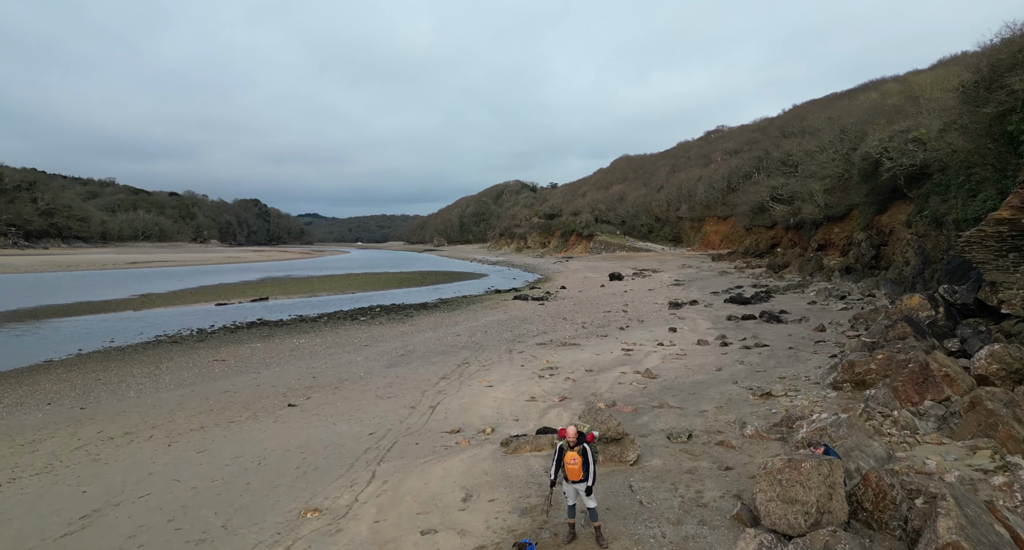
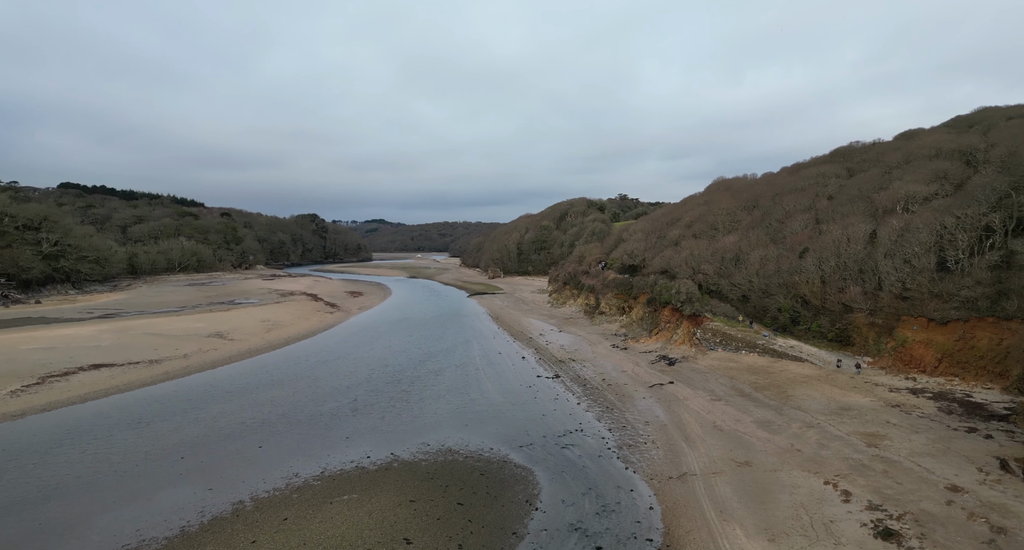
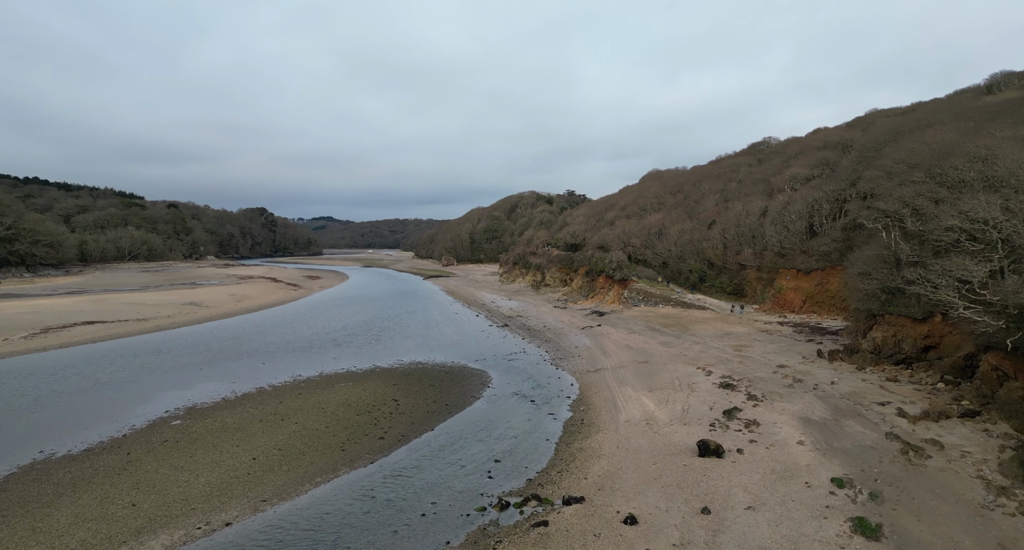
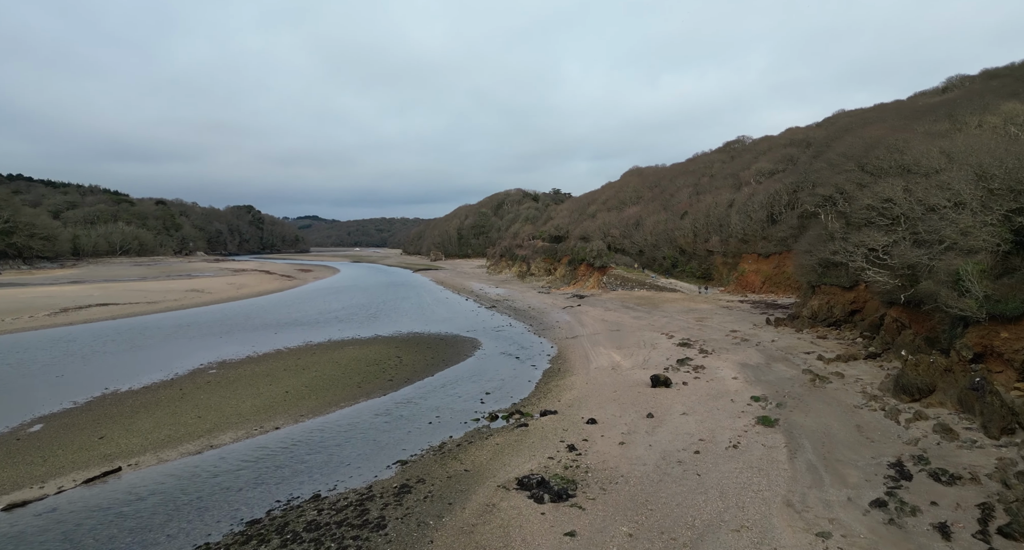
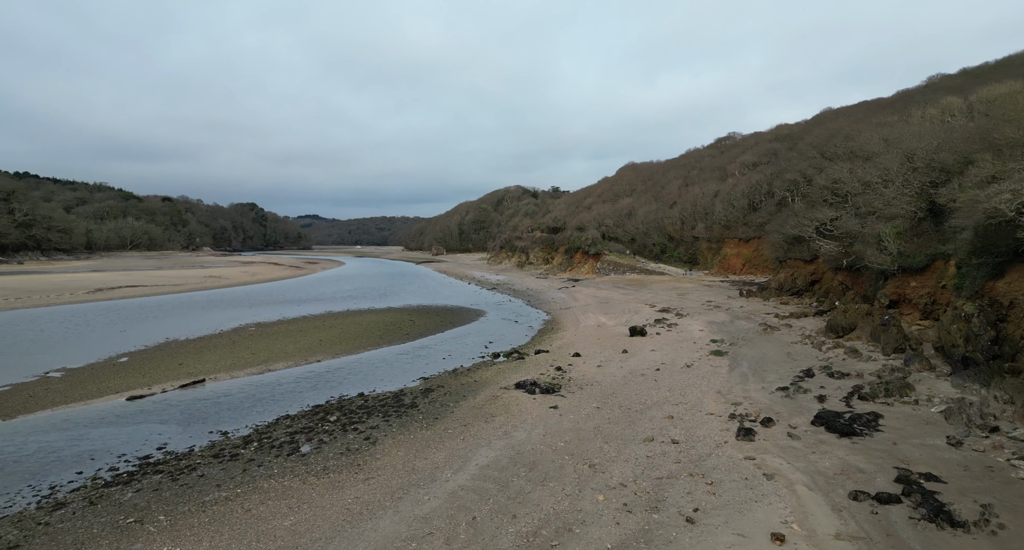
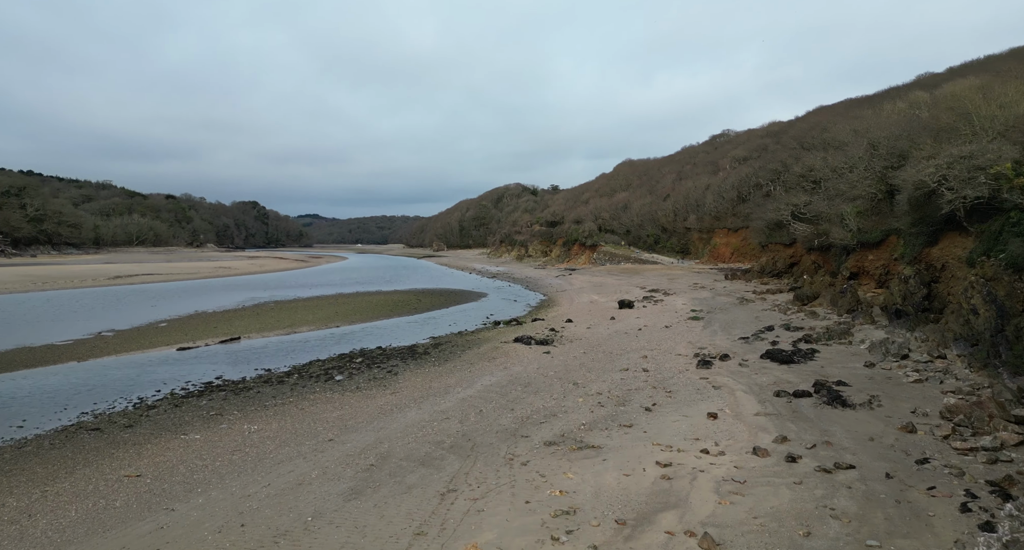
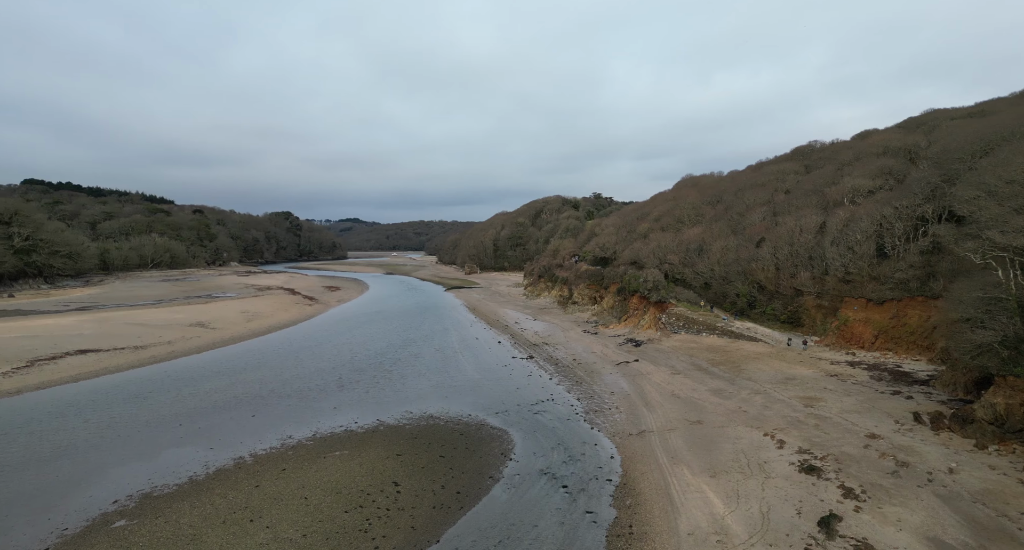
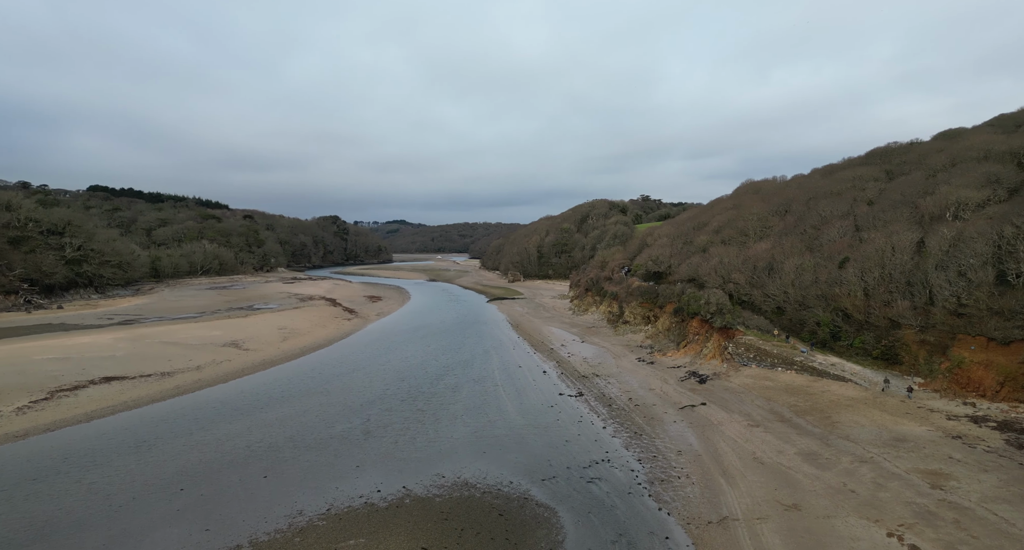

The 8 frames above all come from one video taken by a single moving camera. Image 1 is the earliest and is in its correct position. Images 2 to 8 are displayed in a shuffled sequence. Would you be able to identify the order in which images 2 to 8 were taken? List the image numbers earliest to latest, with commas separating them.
6, 5, 4, 3, 7, 2, 8
